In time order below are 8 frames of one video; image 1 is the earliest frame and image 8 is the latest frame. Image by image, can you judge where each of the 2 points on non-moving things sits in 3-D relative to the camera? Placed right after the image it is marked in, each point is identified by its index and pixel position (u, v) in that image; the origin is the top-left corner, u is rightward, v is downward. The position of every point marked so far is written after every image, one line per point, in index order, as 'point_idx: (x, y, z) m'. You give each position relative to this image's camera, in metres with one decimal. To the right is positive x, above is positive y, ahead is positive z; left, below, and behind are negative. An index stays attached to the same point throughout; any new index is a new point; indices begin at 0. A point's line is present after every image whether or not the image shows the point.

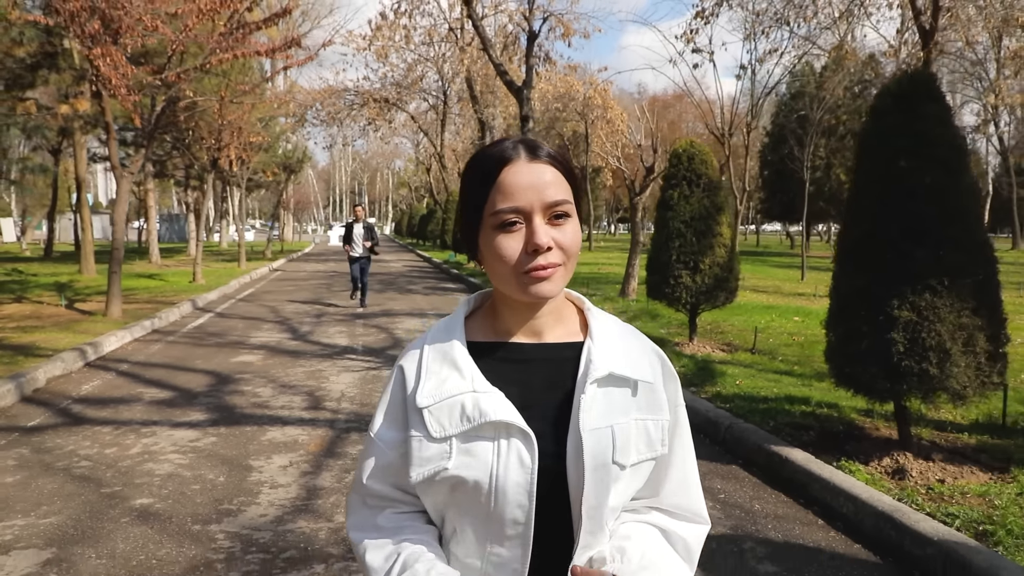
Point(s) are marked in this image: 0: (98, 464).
0: (-2.6, -1.1, +5.1) m
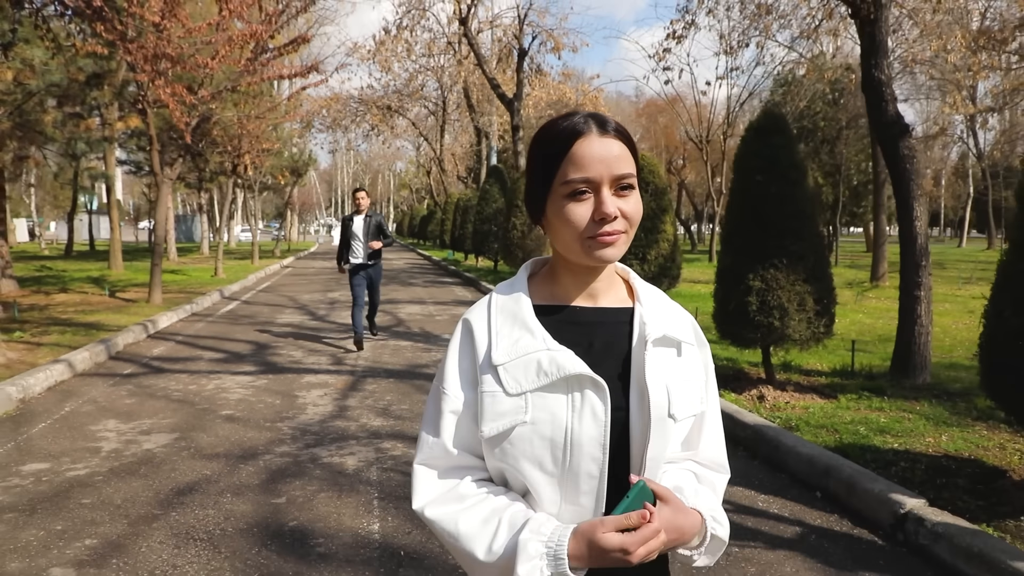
0: (-2.8, -0.9, +7.0) m
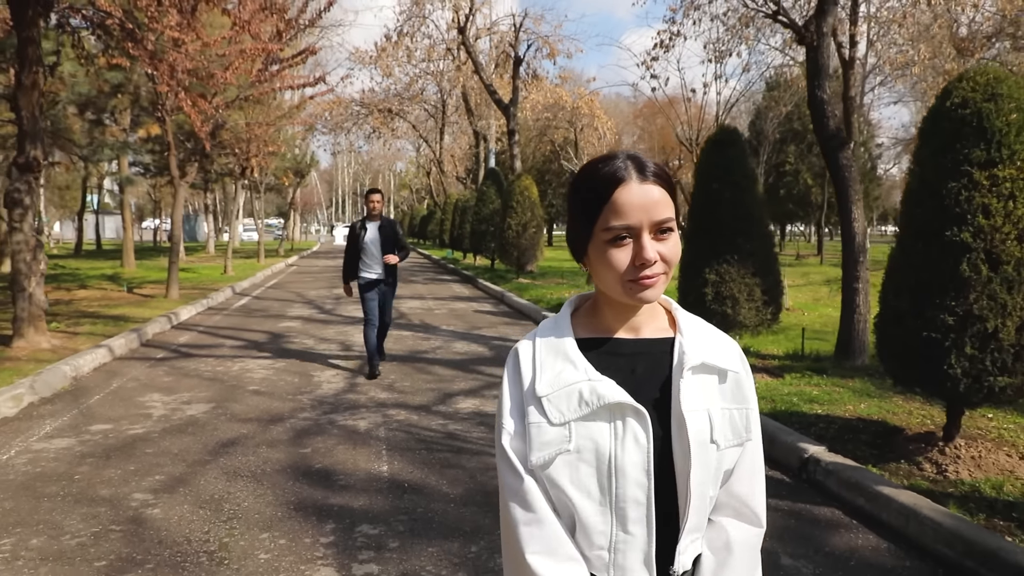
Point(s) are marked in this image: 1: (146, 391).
0: (-2.9, -0.8, +8.0) m
1: (-3.2, -0.9, +7.2) m
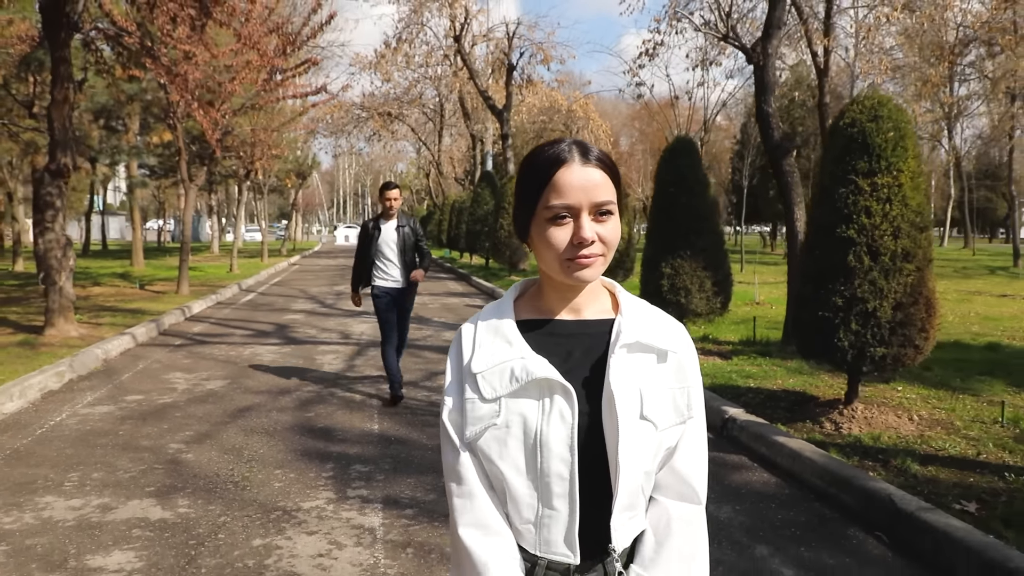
0: (-3.1, -0.8, +9.0) m
1: (-3.4, -0.8, +8.1) m
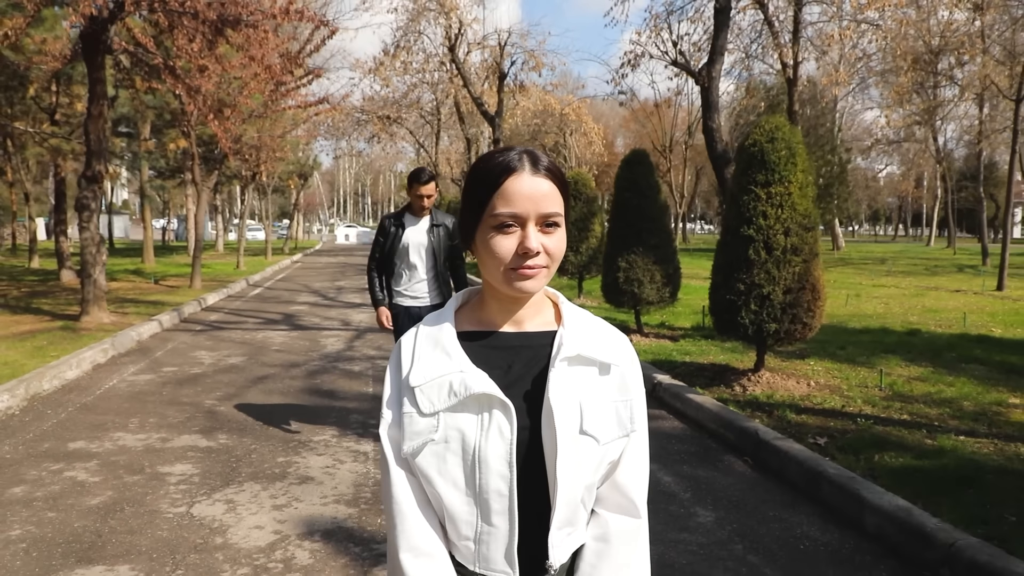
0: (-3.4, -0.7, +10.3) m
1: (-3.7, -0.7, +9.5) m
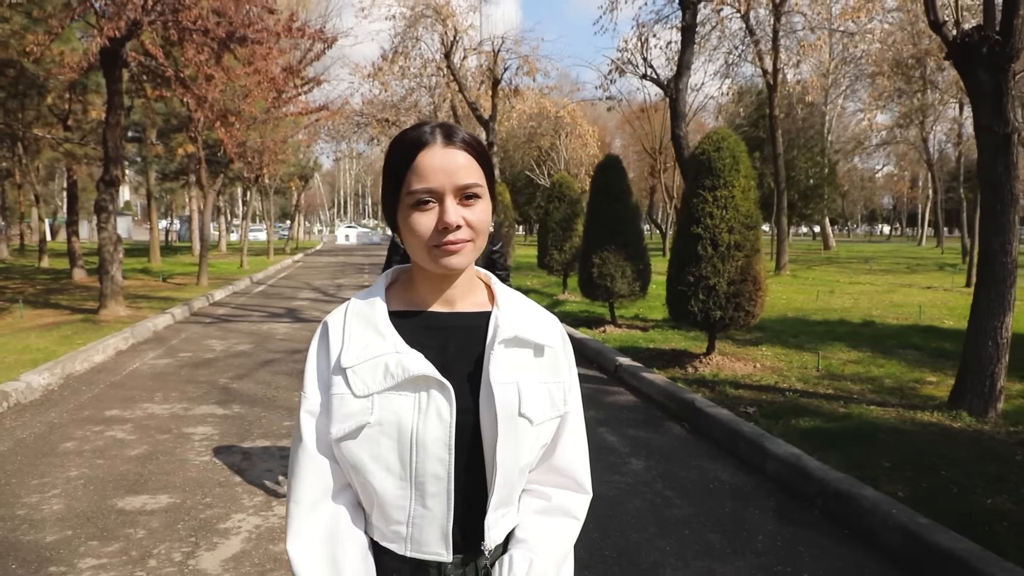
0: (-3.6, -0.6, +11.3) m
1: (-3.9, -0.7, +10.4) m
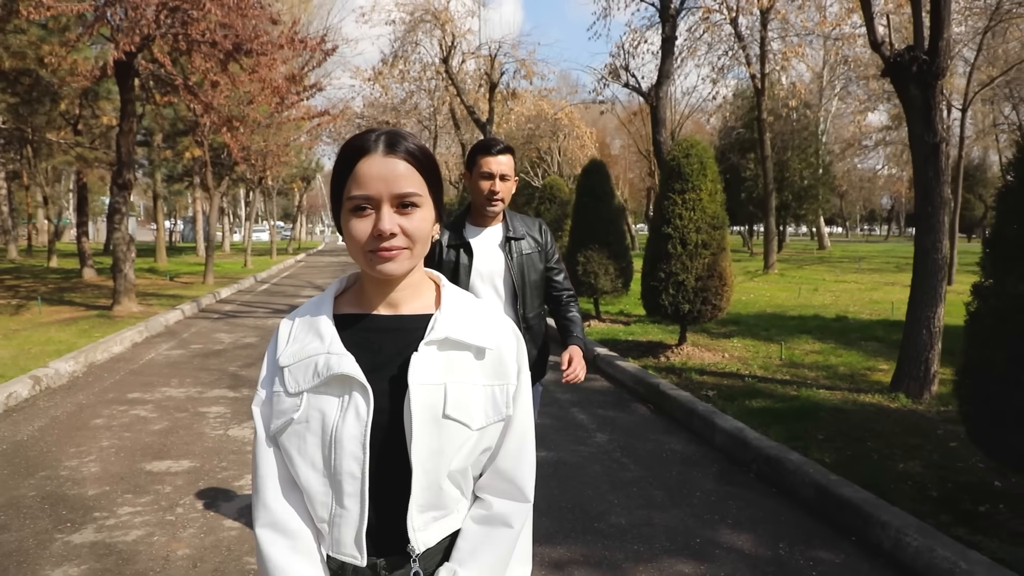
0: (-3.8, -0.5, +12.0) m
1: (-4.1, -0.6, +11.1) m
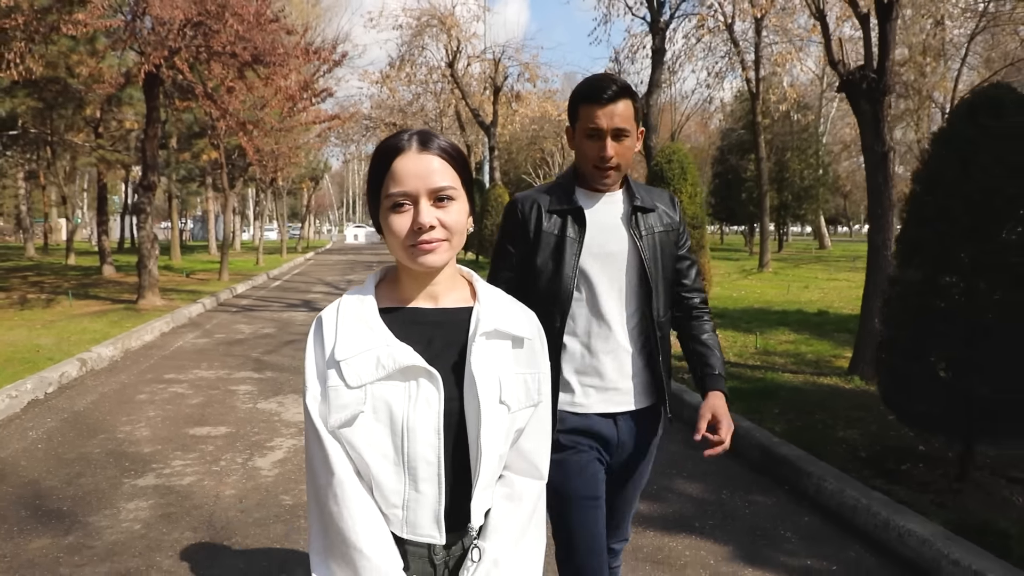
0: (-3.8, -0.5, +12.8) m
1: (-4.1, -0.5, +12.0) m
